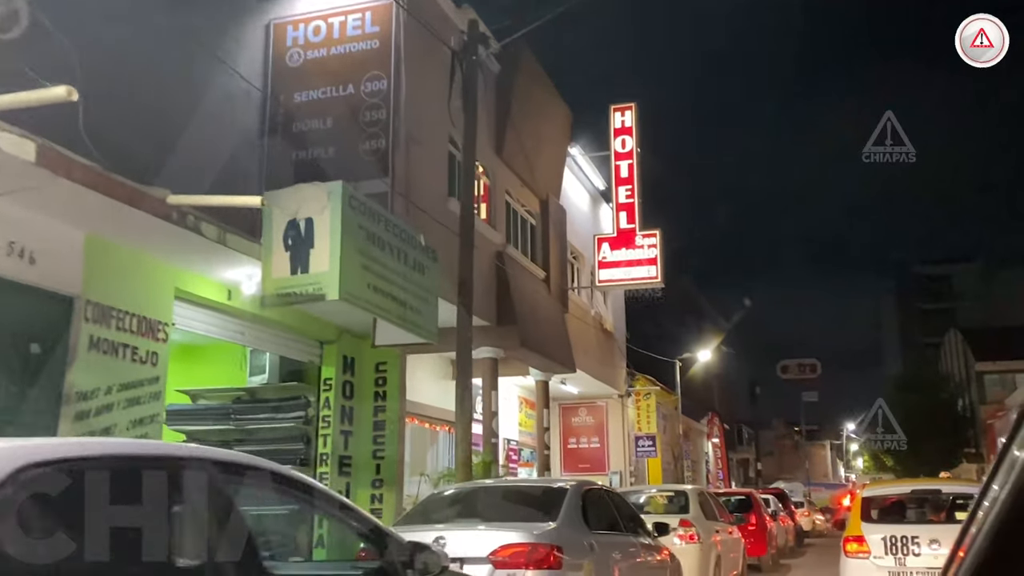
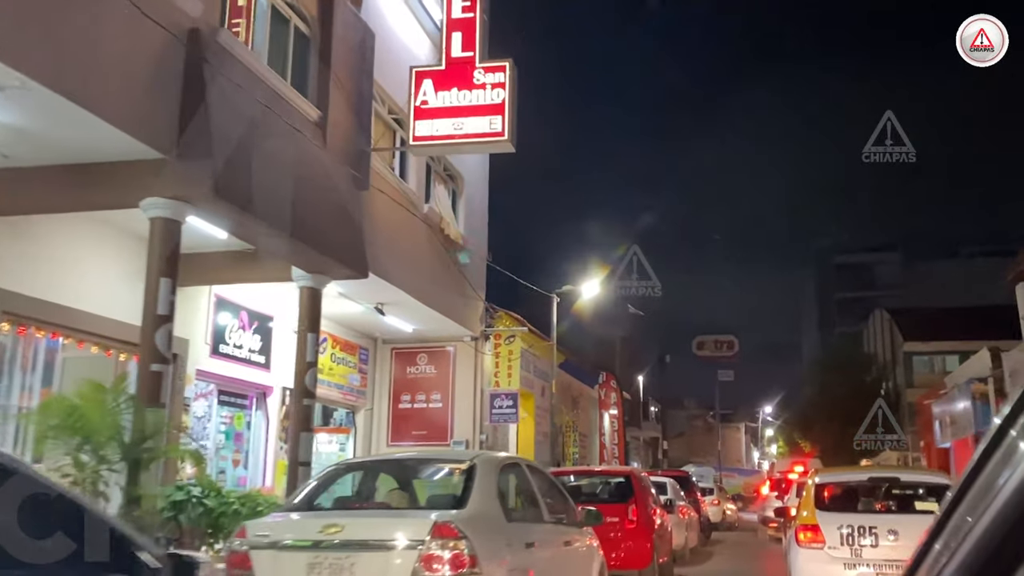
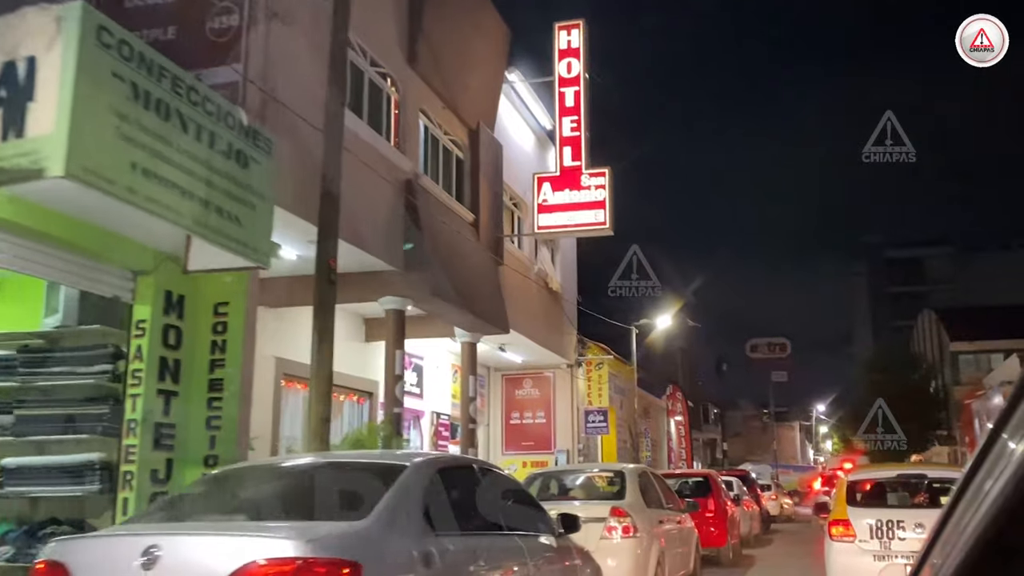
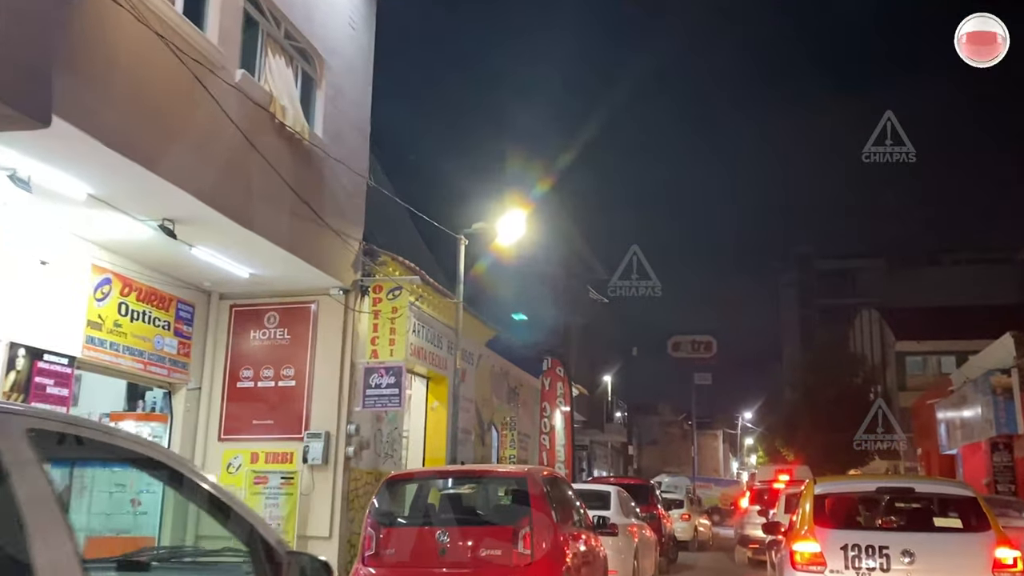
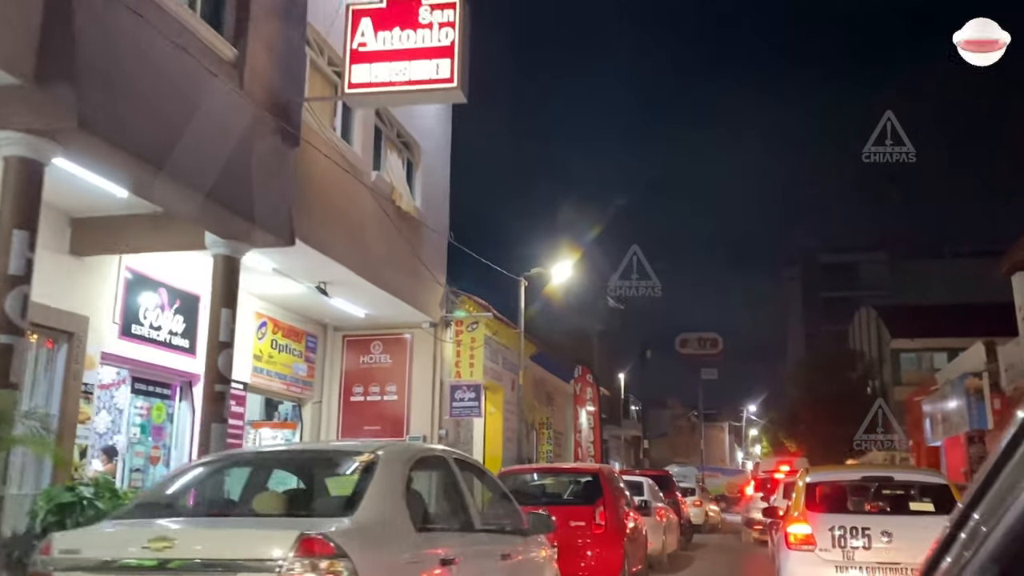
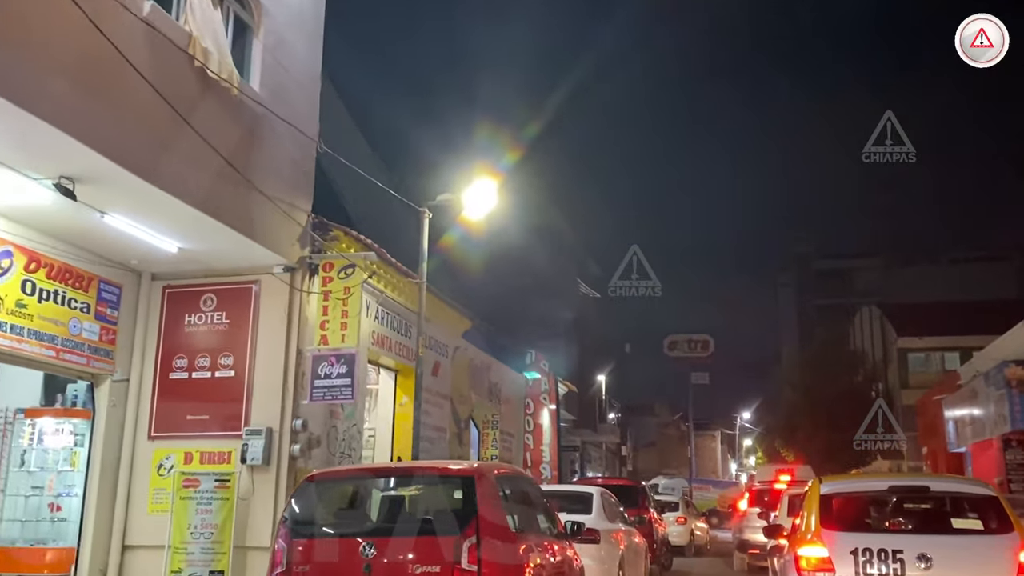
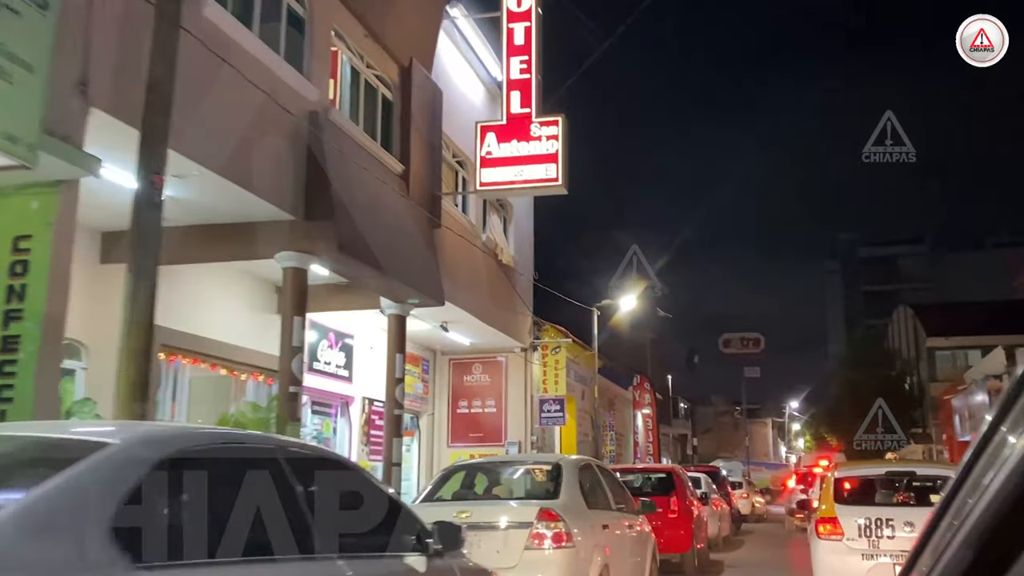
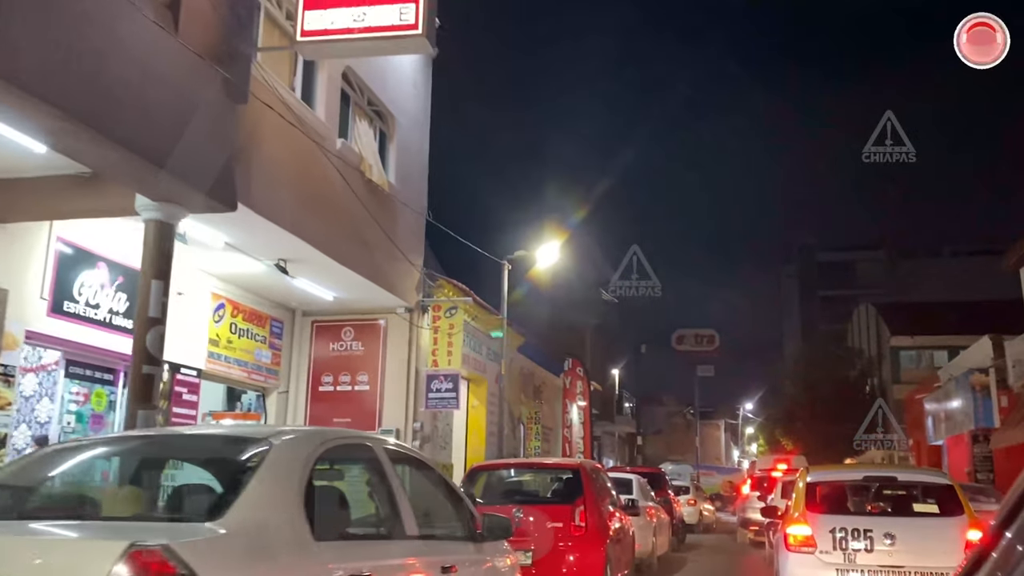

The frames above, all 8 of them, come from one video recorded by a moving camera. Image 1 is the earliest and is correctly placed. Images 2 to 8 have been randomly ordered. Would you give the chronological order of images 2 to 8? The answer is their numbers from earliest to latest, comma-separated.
3, 7, 2, 5, 8, 4, 6
